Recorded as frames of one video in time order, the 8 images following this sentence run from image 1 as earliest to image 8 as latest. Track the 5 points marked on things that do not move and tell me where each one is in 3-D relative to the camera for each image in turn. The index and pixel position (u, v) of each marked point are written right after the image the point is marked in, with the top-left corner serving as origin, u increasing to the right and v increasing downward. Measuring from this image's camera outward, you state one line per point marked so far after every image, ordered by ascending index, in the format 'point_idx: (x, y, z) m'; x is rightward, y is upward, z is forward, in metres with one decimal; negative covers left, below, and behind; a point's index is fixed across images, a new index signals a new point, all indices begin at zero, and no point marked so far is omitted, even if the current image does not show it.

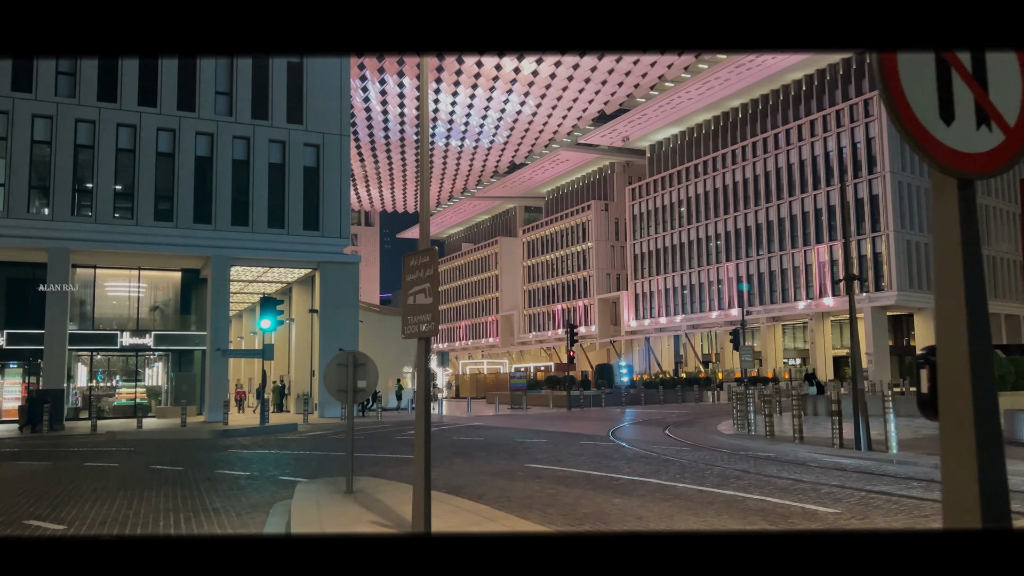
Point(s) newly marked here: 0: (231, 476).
0: (-4.6, -3.1, +13.2) m
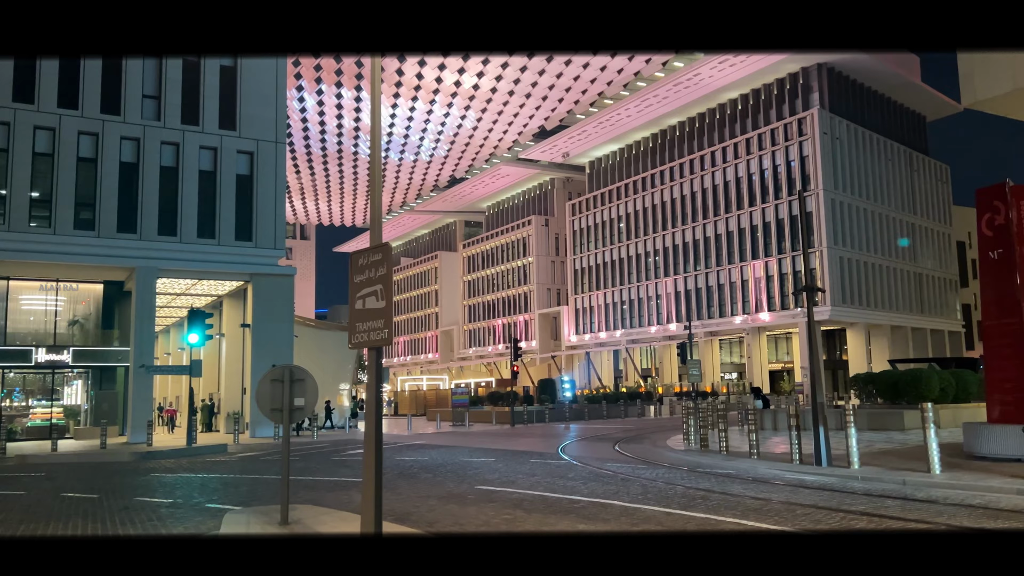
0: (-5.4, -3.2, +12.1) m
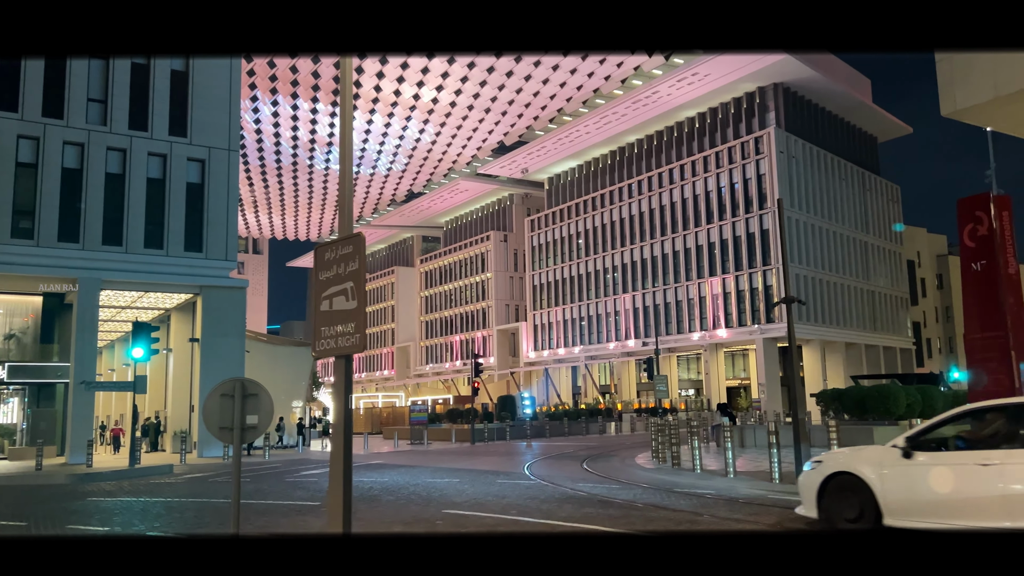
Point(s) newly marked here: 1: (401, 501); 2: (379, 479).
0: (-5.9, -3.4, +11.0) m
1: (-1.8, -3.5, +13.1) m
2: (-3.1, -4.4, +18.5) m
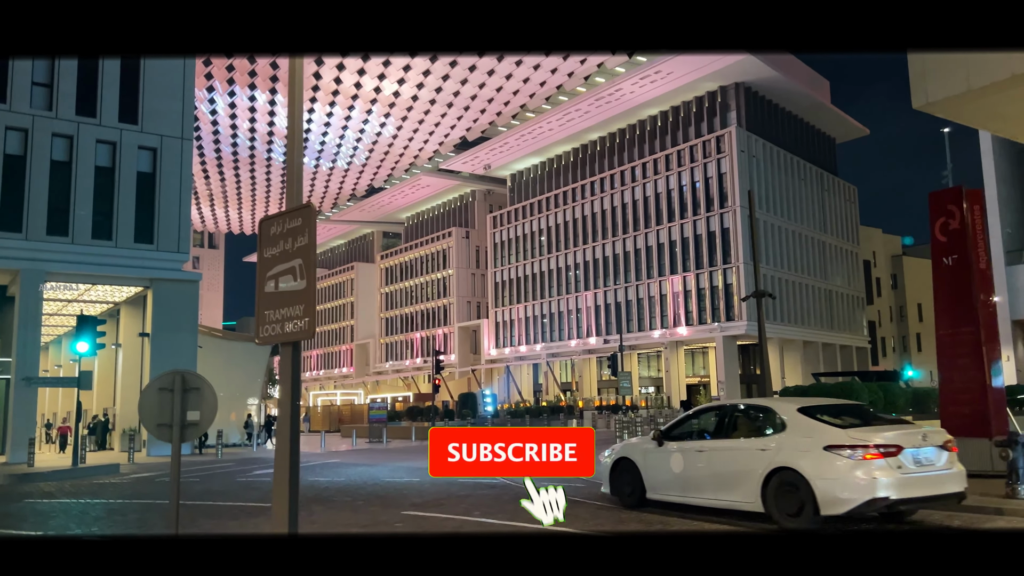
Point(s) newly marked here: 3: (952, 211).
0: (-6.4, -3.2, +10.3) m
1: (-2.4, -3.3, +12.6) m
2: (-3.9, -4.3, +17.8) m
3: (+7.6, +1.3, +13.8) m
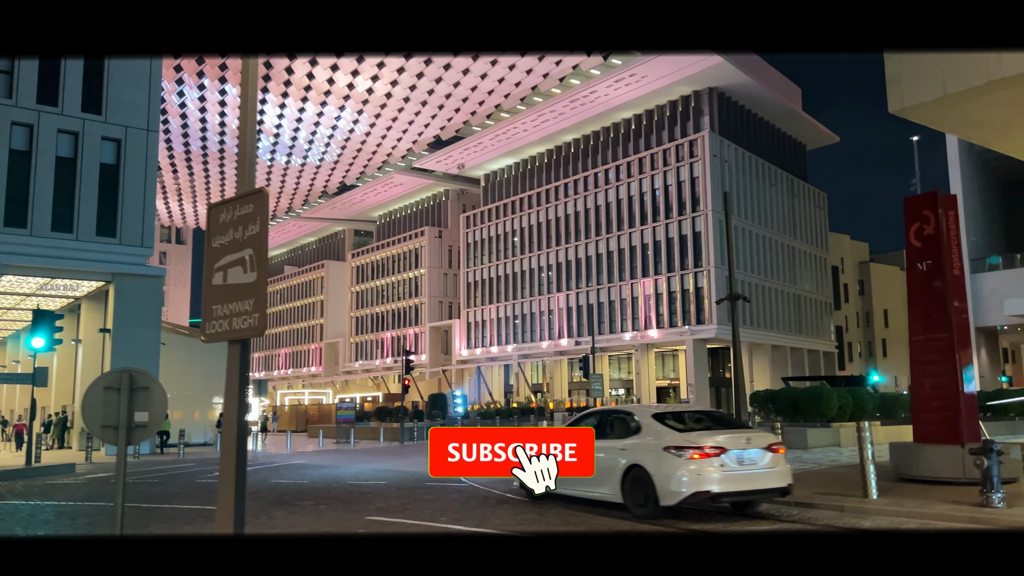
0: (-6.8, -3.1, +9.8) m
1: (-2.9, -3.3, +12.2) m
2: (-4.6, -4.2, +17.4) m
3: (+7.1, +1.2, +13.8) m
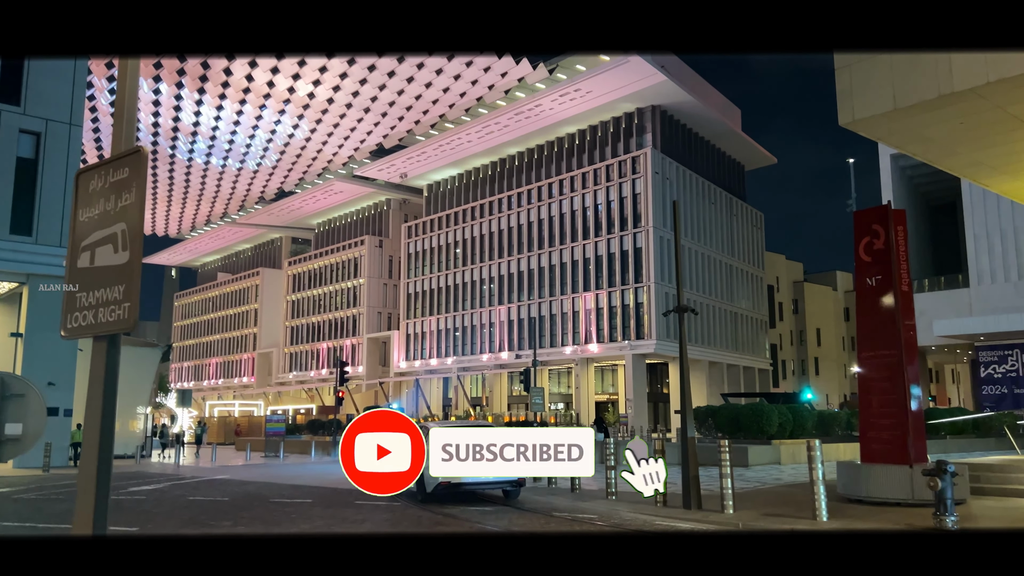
0: (-7.5, -3.0, +8.6) m
1: (-3.8, -3.3, +11.3) m
2: (-5.9, -4.3, +16.4) m
3: (+6.1, +0.9, +13.7) m
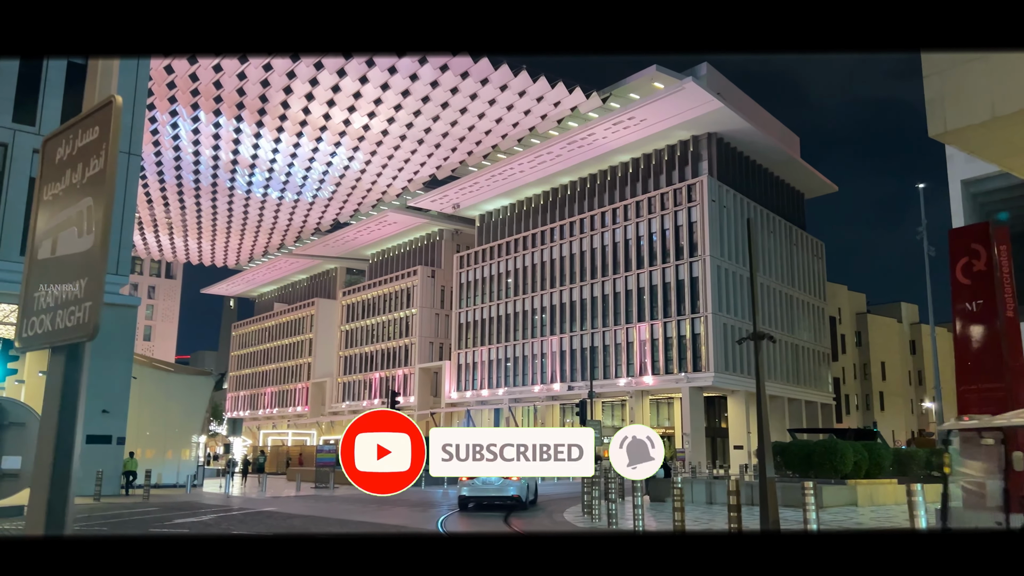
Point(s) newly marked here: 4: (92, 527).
0: (-6.9, -3.2, +8.2) m
1: (-3.1, -3.7, +10.6) m
2: (-4.8, -4.8, +15.8) m
3: (+7.0, +0.5, +12.5) m
4: (-8.6, -4.9, +16.5) m
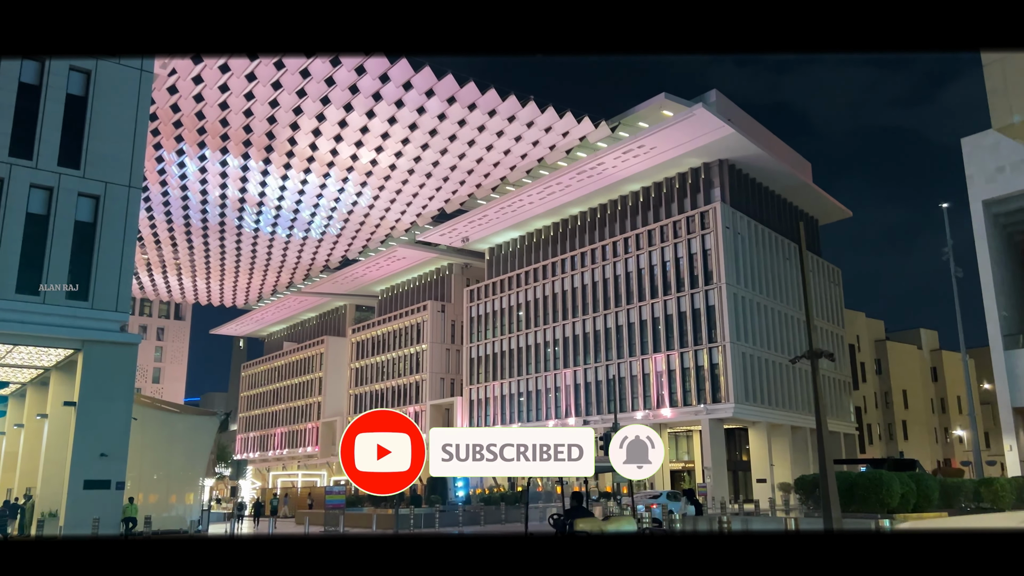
0: (-6.6, -3.5, +7.0) m
1: (-2.7, -3.9, +9.4) m
2: (-4.4, -5.3, +14.5) m
3: (+7.3, +0.4, +11.4) m
4: (-8.2, -5.6, +15.3) m
